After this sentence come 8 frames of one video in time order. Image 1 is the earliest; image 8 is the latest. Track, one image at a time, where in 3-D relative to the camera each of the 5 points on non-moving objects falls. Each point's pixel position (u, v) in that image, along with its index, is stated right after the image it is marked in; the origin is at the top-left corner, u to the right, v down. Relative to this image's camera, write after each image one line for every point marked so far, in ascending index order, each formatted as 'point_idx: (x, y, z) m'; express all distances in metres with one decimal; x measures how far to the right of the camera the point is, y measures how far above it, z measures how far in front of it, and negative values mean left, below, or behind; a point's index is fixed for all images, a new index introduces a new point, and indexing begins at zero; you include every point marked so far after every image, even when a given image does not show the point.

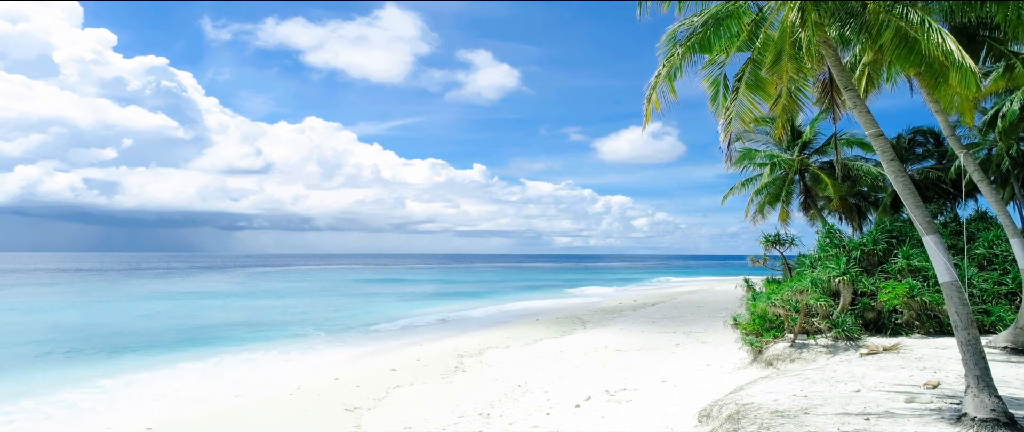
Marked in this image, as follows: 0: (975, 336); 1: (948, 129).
0: (+4.5, -1.2, +5.3) m
1: (+7.5, +1.5, +9.3) m
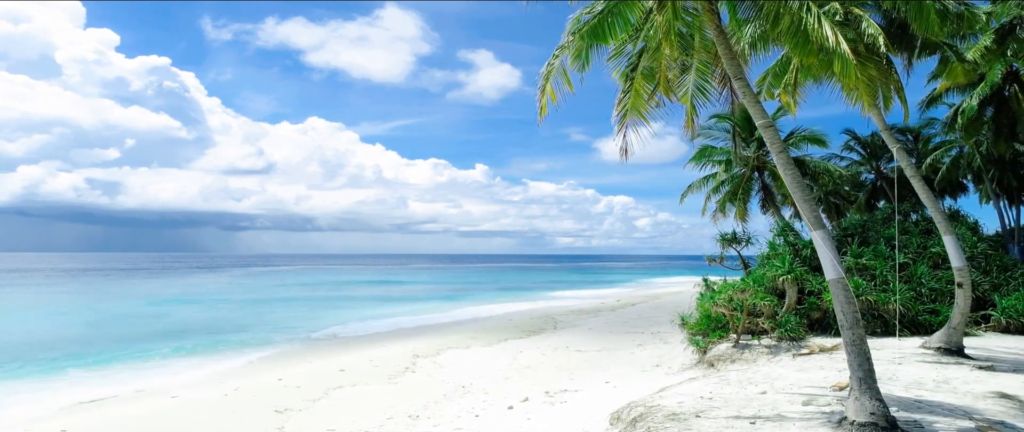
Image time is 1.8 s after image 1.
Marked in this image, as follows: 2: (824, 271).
0: (+3.3, -1.1, +5.0) m
1: (+6.2, +1.6, +9.1) m
2: (+3.0, -0.5, +5.2) m
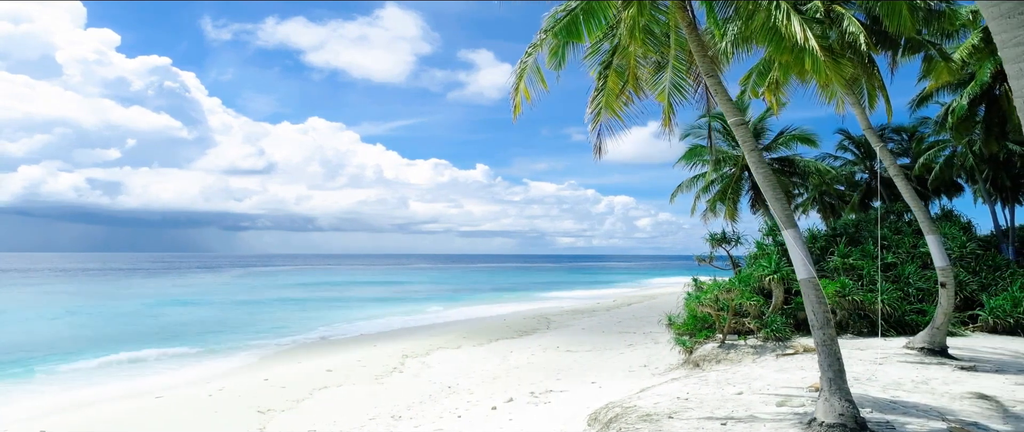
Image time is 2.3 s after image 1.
0: (+2.9, -1.1, +5.0) m
1: (+5.9, +1.6, +9.0) m
2: (+2.7, -0.5, +5.2) m
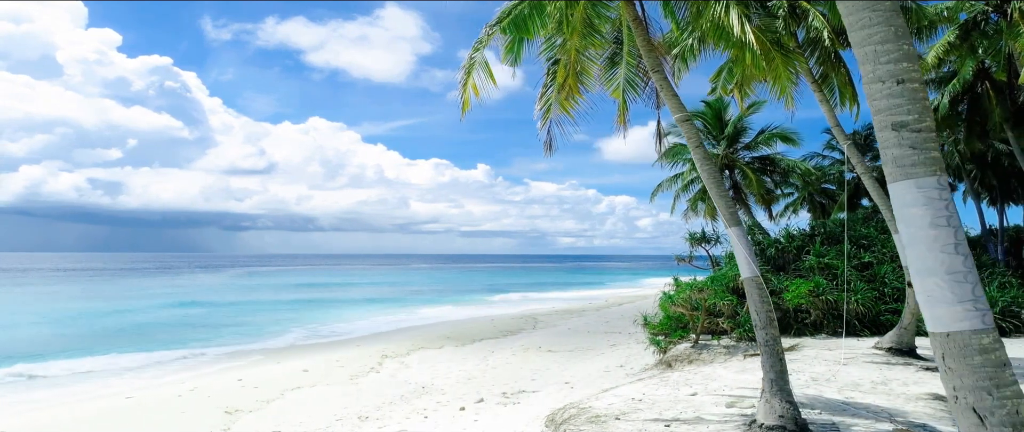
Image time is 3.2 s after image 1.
0: (+2.4, -1.1, +4.9) m
1: (+5.3, +1.6, +8.9) m
2: (+2.1, -0.5, +5.1) m
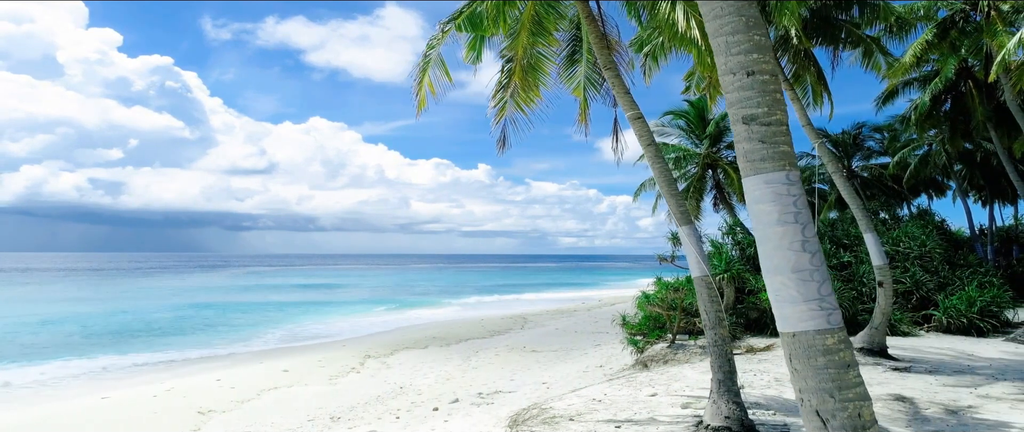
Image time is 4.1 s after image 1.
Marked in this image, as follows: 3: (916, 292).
0: (+1.9, -1.1, +4.8) m
1: (+4.8, +1.6, +8.9) m
2: (+1.6, -0.5, +5.0) m
3: (+9.0, -1.7, +12.1) m
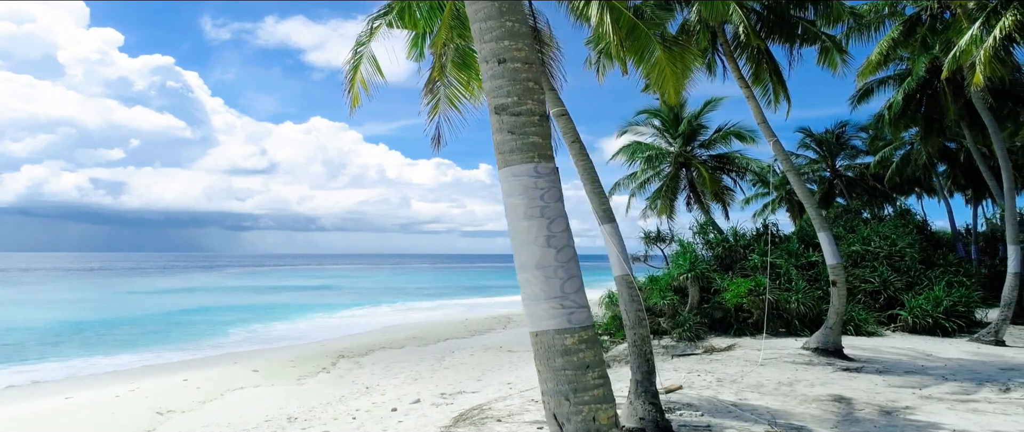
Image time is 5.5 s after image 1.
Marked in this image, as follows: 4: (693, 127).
0: (+1.1, -1.1, +4.7) m
1: (+4.1, +1.6, +8.8) m
2: (+0.9, -0.5, +4.9) m
3: (+8.3, -1.7, +12.0) m
4: (+4.7, +2.3, +14.2) m
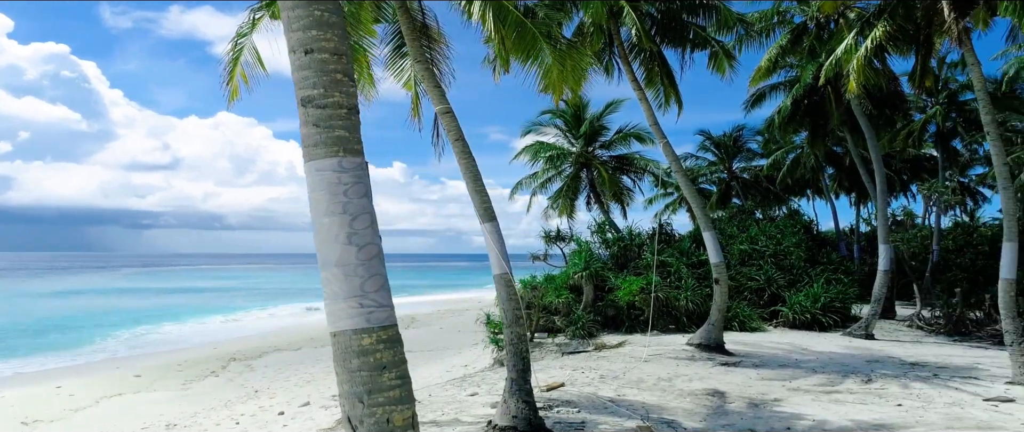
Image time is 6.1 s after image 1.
0: (+0.1, -1.1, +4.8) m
1: (+2.4, +1.6, +9.3) m
2: (-0.2, -0.5, +5.0) m
3: (+6.0, -1.8, +13.1) m
4: (+2.2, +2.3, +14.7) m
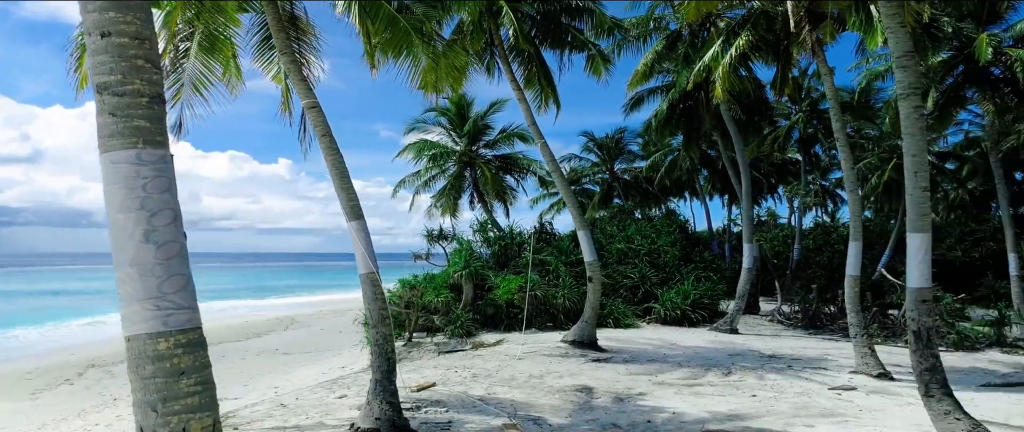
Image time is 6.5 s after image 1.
0: (-1.1, -1.1, +4.8) m
1: (+0.3, +1.5, +9.6) m
2: (-1.4, -0.5, +4.9) m
3: (+3.1, -1.9, +14.0) m
4: (-0.9, +2.3, +14.9) m
